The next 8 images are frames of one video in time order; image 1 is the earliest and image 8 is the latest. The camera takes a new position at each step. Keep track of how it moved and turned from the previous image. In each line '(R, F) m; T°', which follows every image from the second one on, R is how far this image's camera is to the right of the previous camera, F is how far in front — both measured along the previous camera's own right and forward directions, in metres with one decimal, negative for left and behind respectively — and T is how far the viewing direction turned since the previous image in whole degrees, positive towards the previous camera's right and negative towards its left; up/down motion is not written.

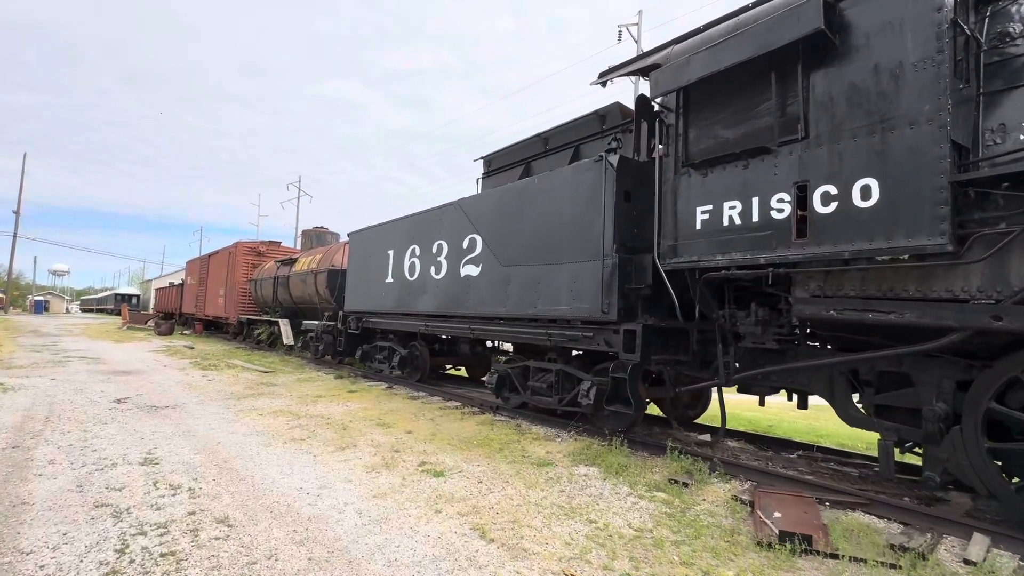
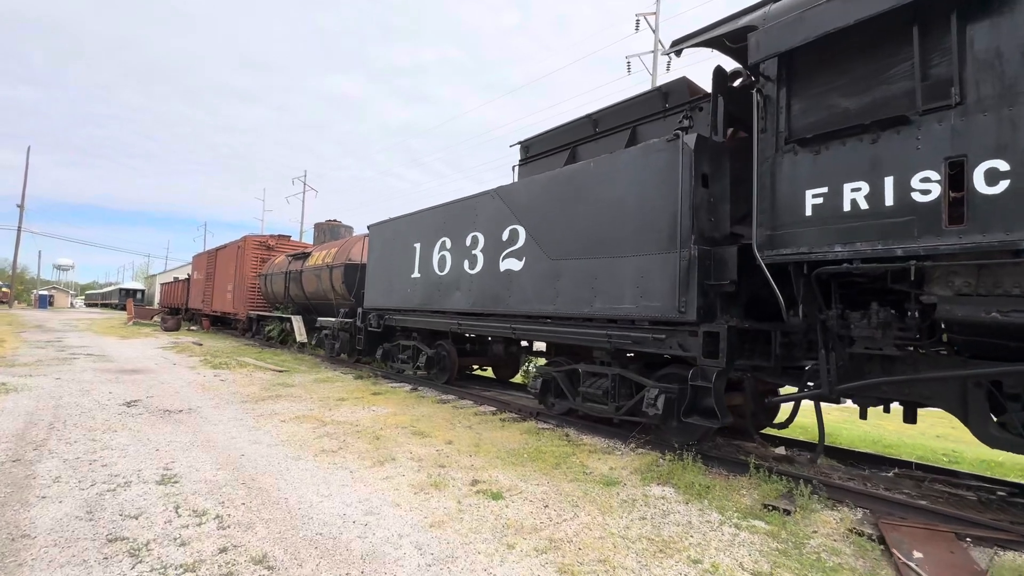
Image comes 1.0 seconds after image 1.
(-0.6, +0.6) m; 0°
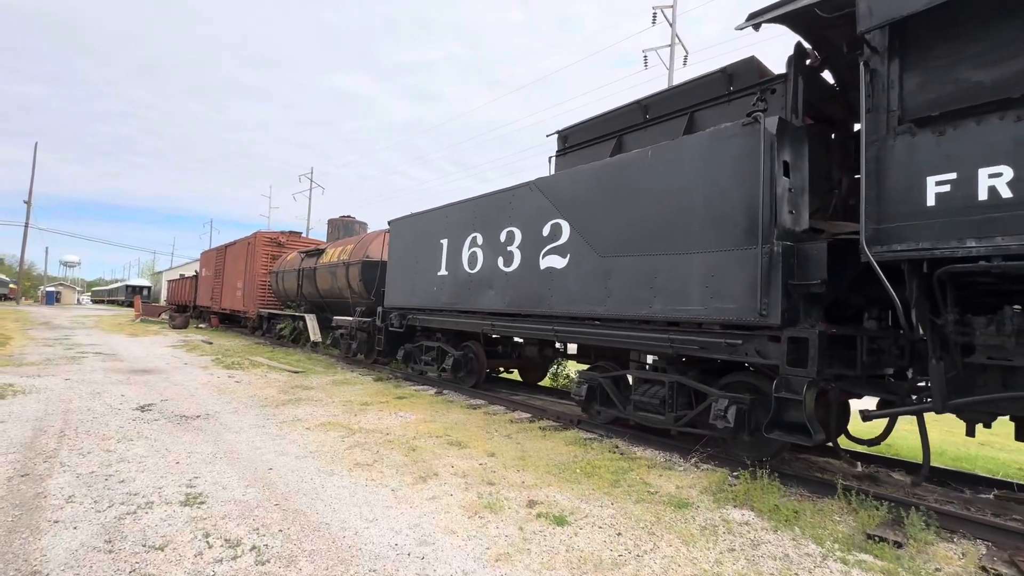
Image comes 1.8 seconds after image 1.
(-0.5, +0.5) m; 0°
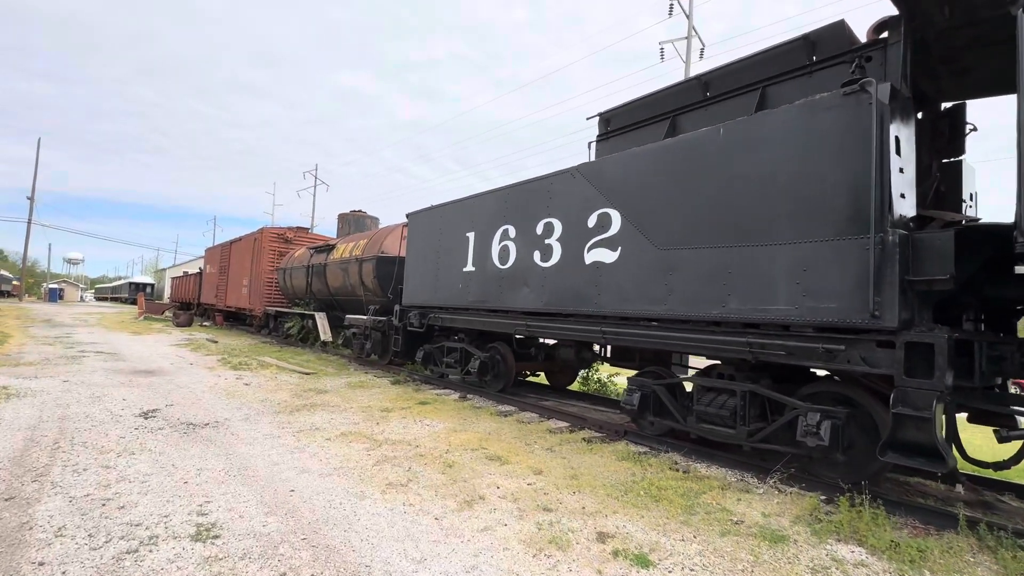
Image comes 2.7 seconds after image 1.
(-0.5, +0.6) m; 0°
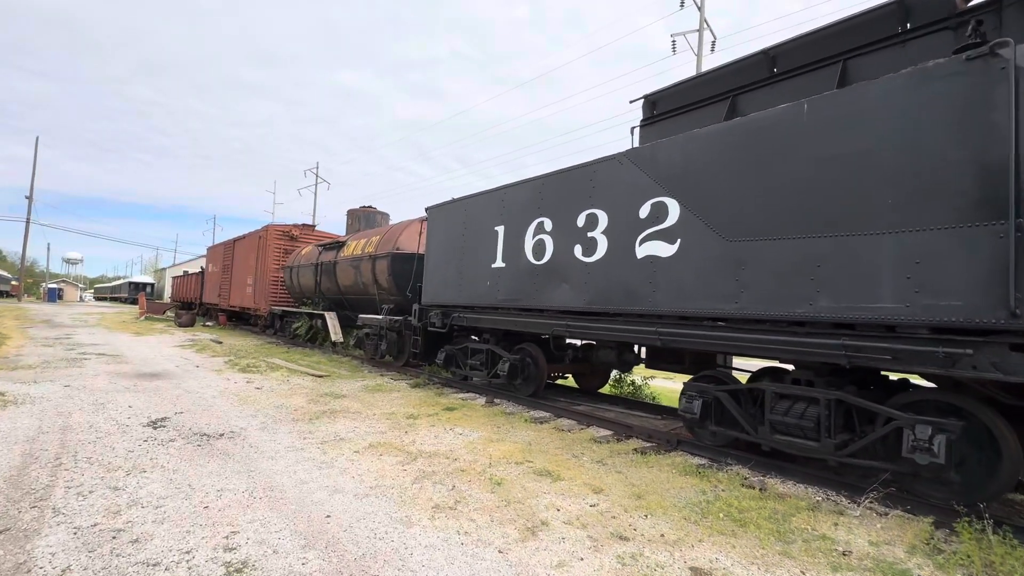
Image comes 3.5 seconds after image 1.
(-0.5, +0.5) m; 0°
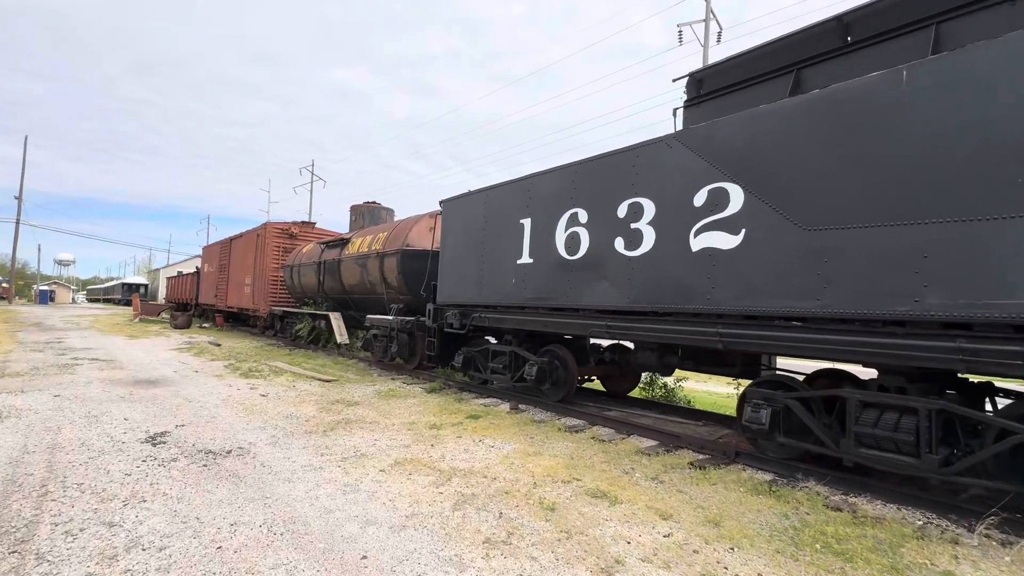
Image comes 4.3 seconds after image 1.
(-0.4, +0.5) m; 0°
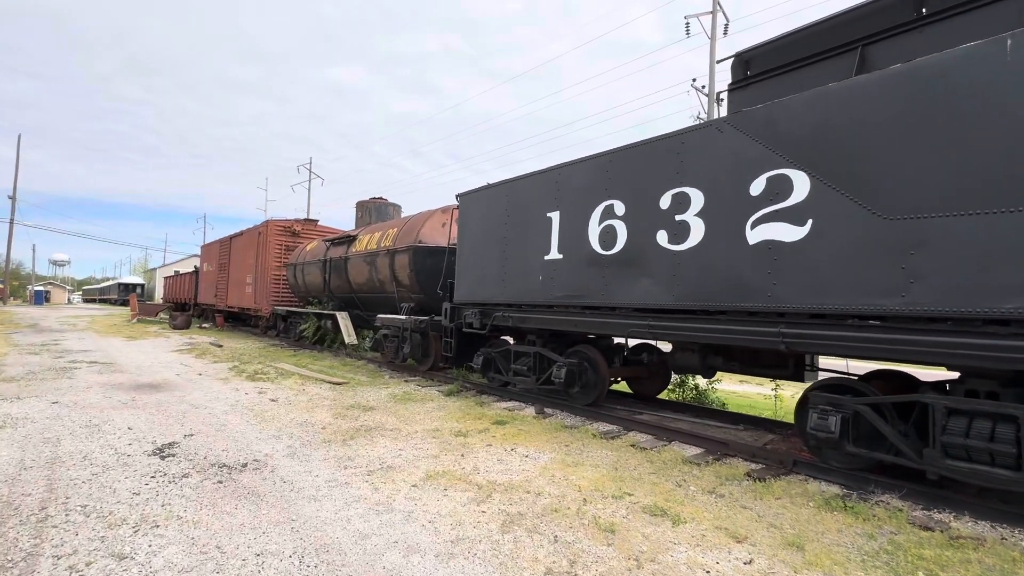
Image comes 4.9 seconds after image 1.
(-0.4, +0.4) m; 0°
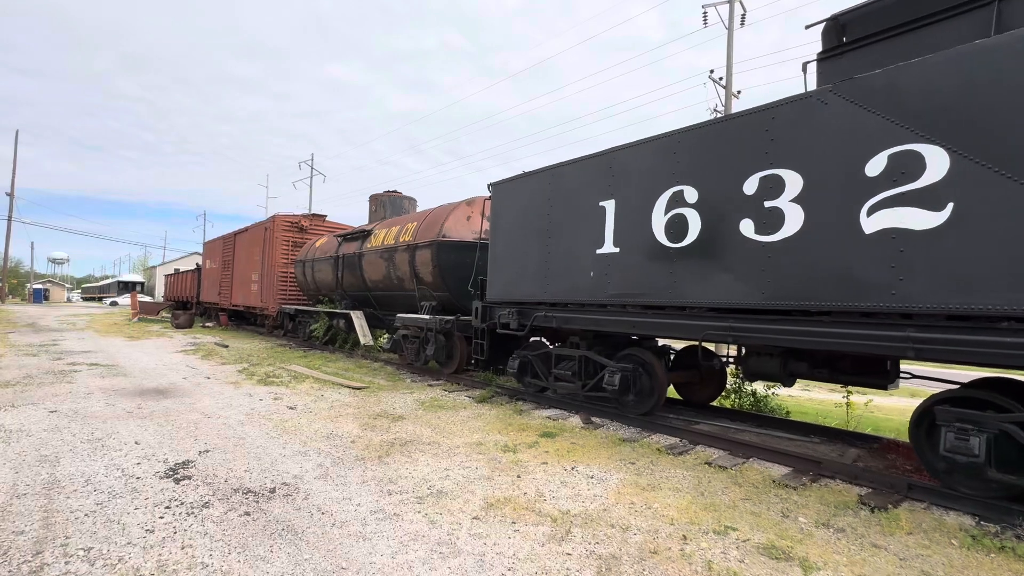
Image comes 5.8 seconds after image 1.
(-0.6, +0.6) m; 0°
